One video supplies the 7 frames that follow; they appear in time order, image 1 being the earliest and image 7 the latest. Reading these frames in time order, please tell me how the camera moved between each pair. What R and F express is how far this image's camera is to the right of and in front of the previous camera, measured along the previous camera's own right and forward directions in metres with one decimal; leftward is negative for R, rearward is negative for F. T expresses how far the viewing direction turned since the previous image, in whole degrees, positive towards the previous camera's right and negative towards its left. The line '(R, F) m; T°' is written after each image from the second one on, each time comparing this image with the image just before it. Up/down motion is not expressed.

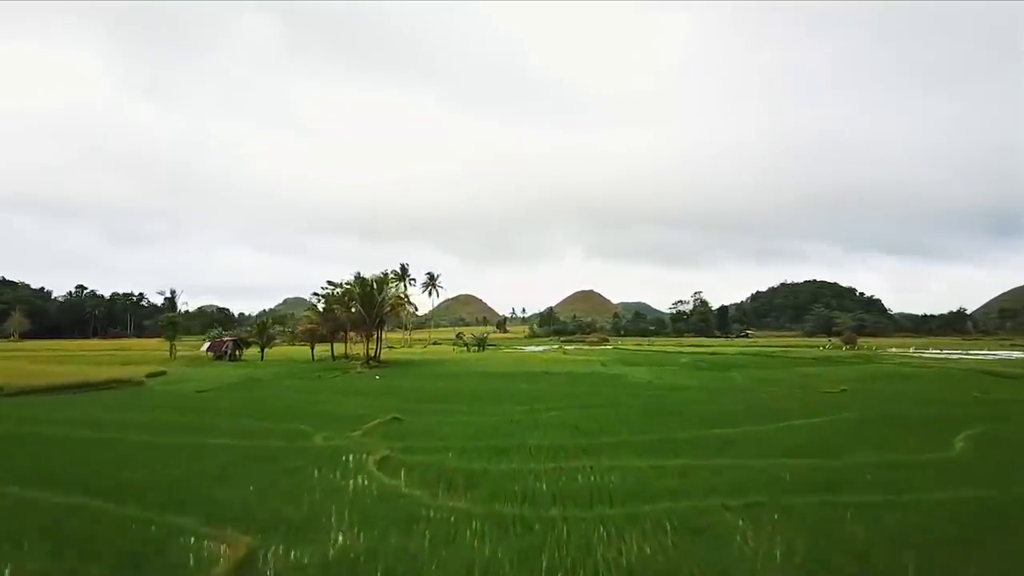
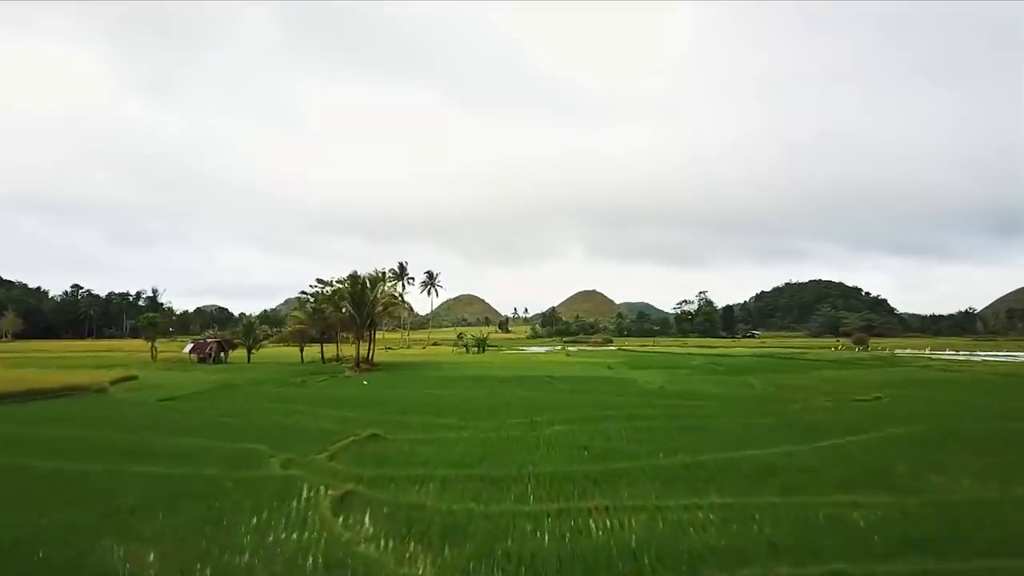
(+0.2, +3.1) m; 0°
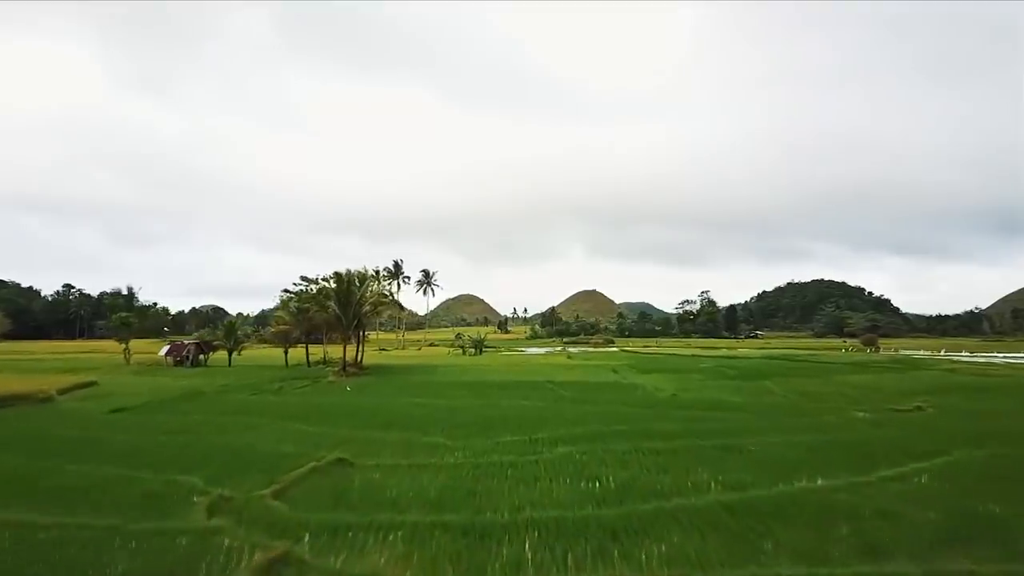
(+0.1, +3.3) m; 0°
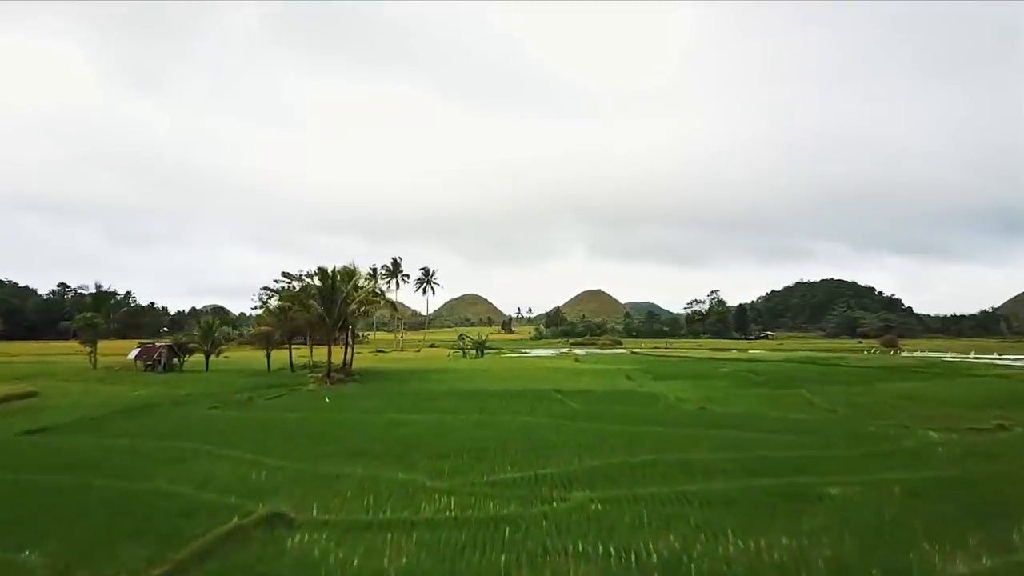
(+0.1, +4.4) m; 0°
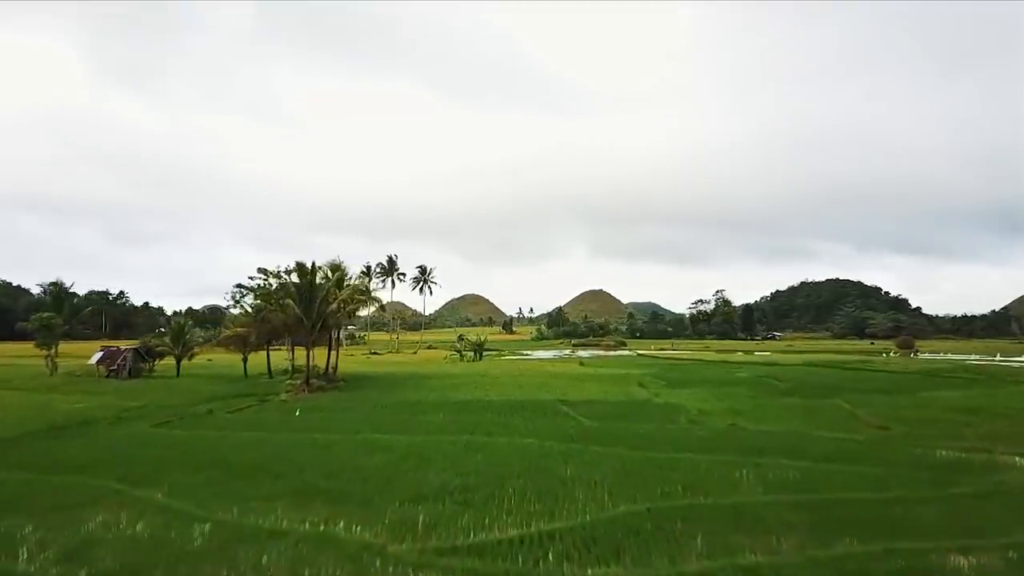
(+0.1, +4.0) m; 0°
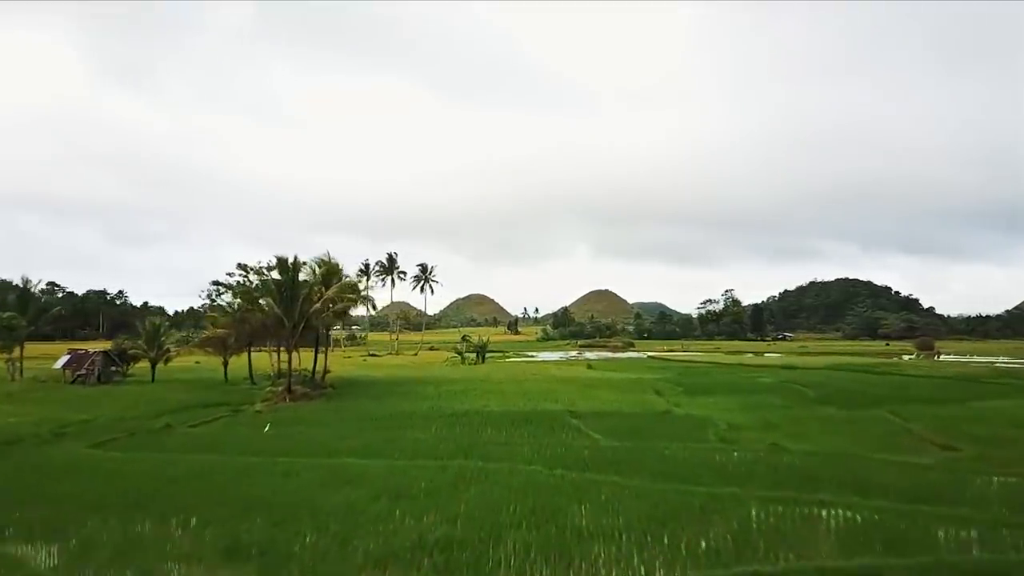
(+0.1, +3.5) m; 0°
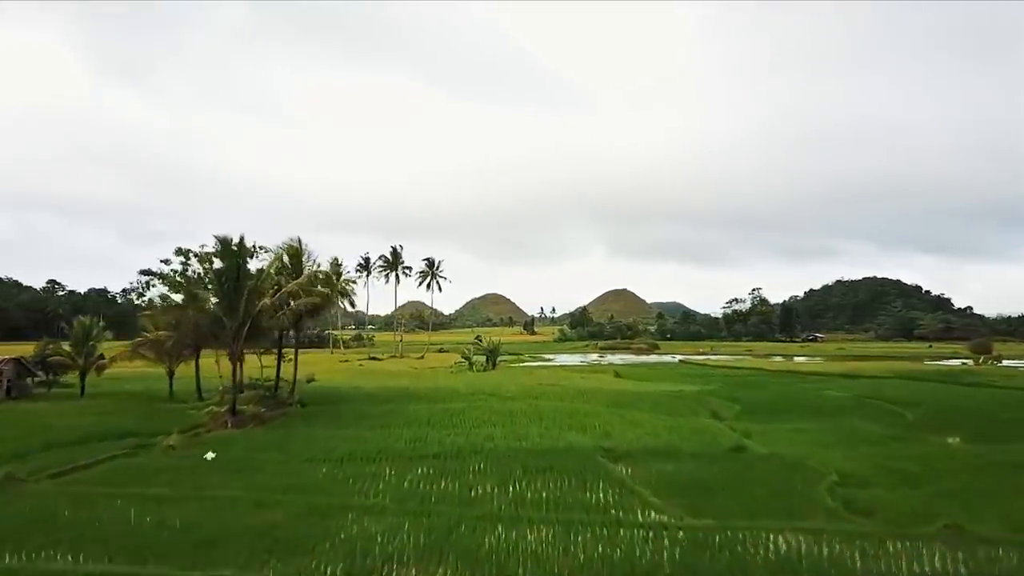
(+0.1, +7.8) m; -1°
